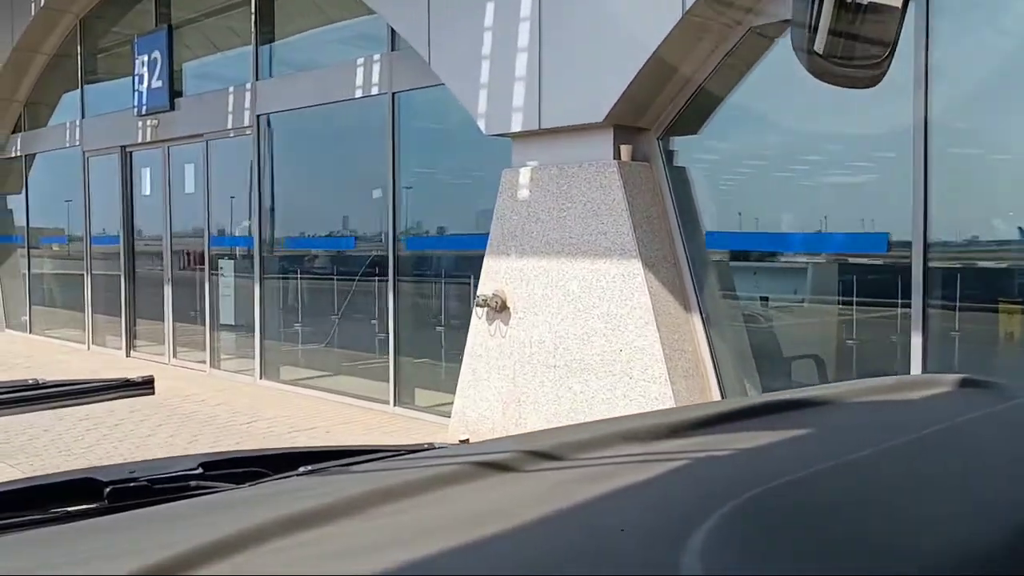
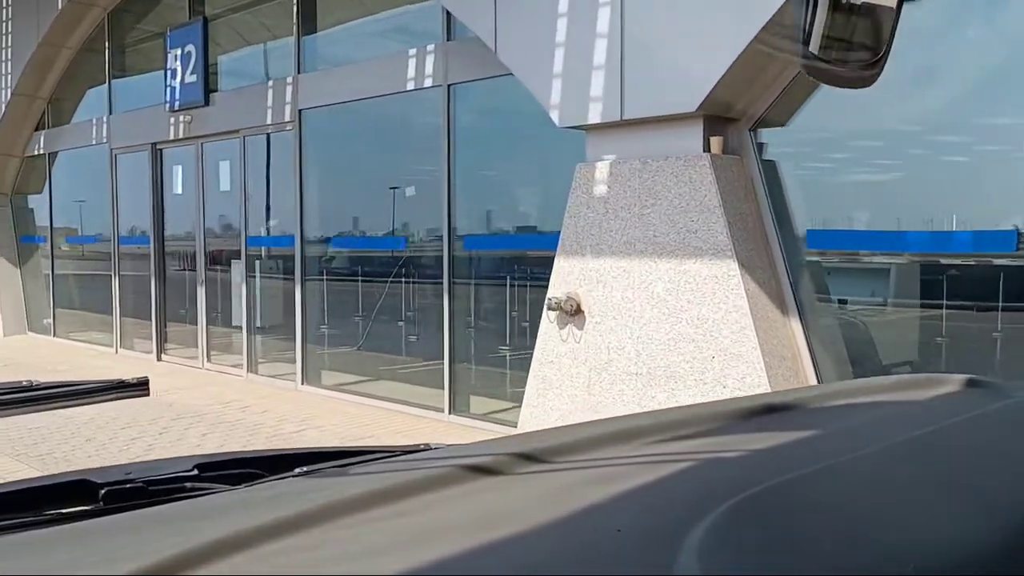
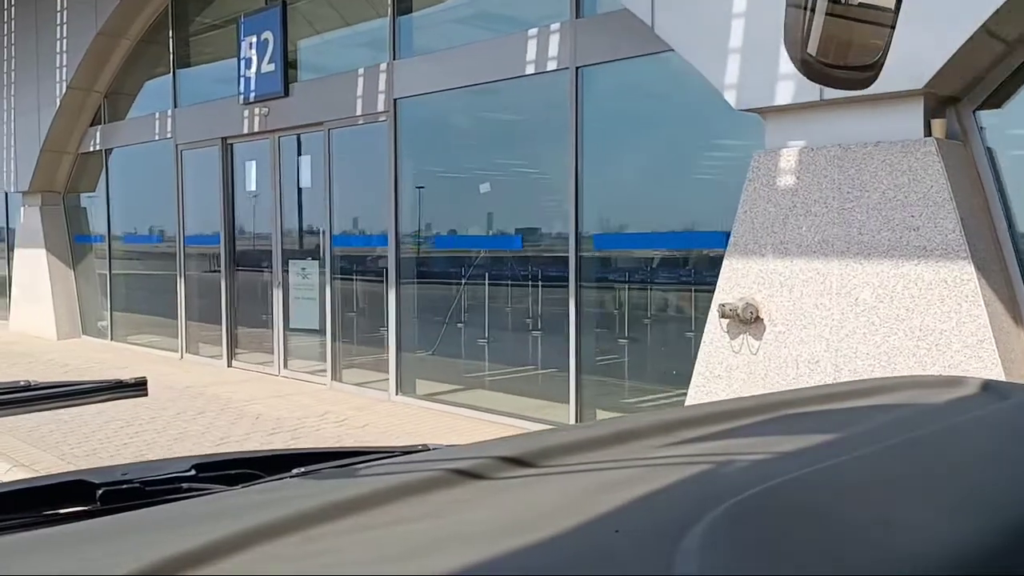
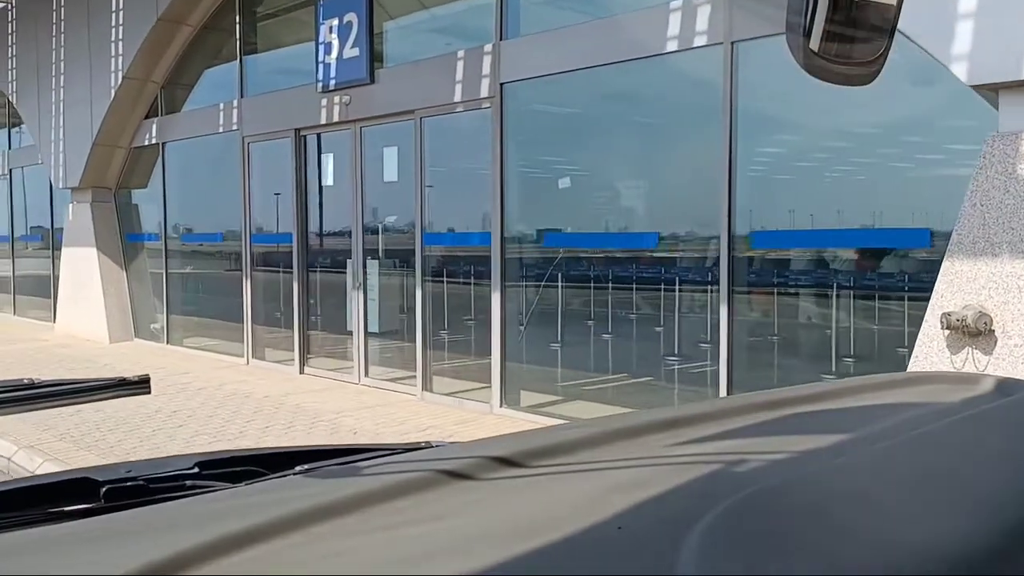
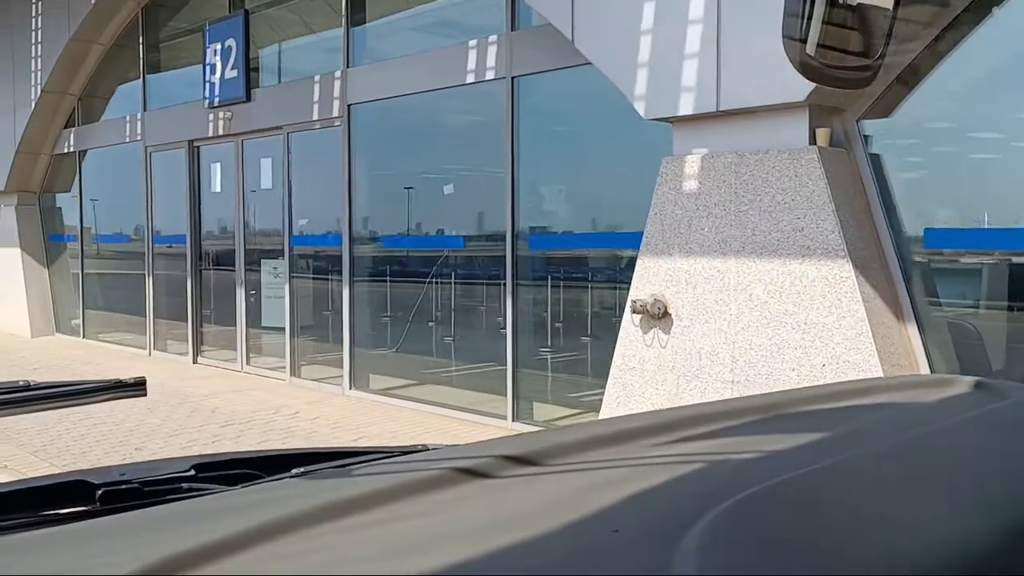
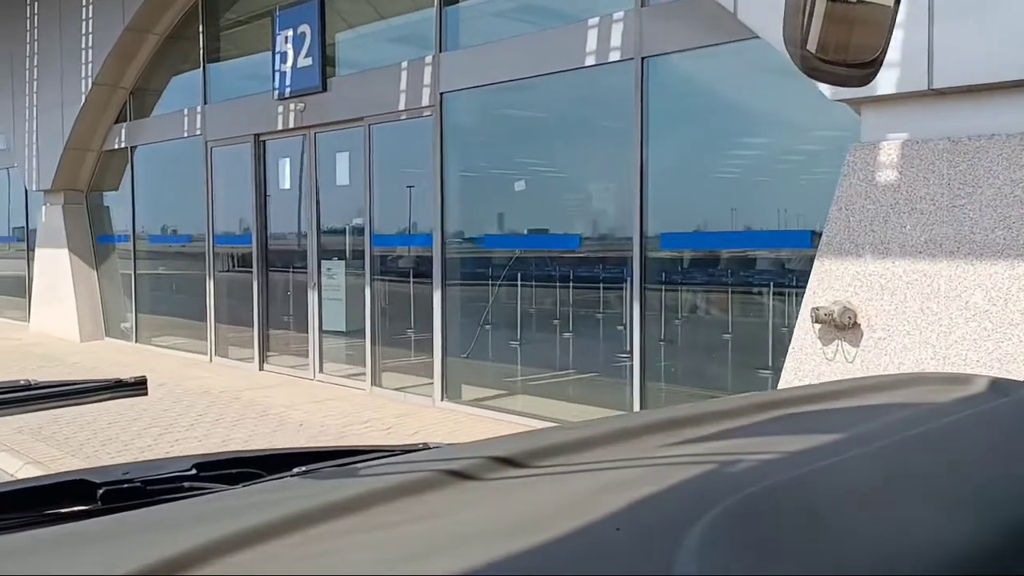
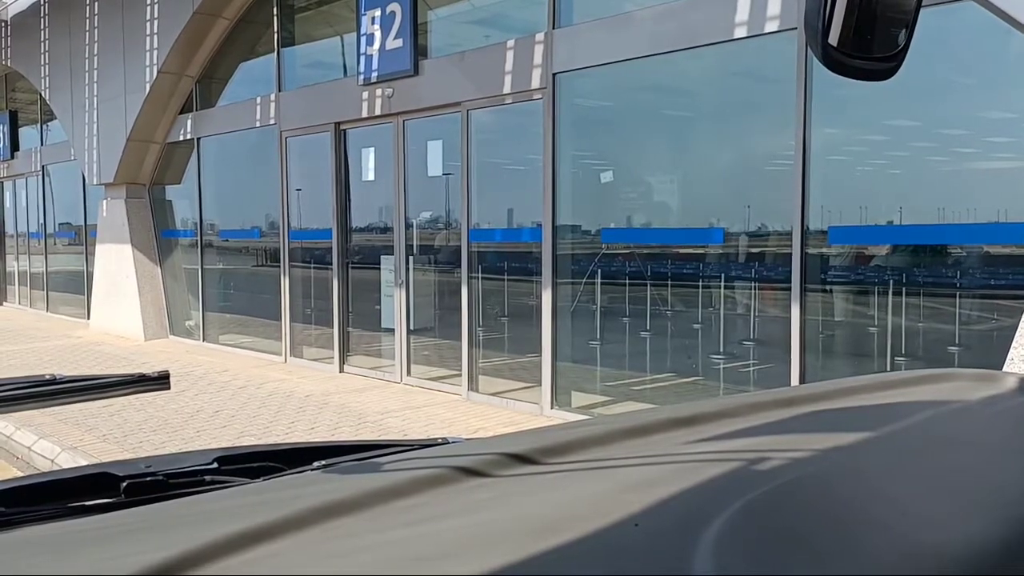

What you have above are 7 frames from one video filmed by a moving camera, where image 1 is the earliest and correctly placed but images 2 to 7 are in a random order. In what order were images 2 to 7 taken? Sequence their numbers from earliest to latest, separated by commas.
2, 5, 3, 6, 4, 7
